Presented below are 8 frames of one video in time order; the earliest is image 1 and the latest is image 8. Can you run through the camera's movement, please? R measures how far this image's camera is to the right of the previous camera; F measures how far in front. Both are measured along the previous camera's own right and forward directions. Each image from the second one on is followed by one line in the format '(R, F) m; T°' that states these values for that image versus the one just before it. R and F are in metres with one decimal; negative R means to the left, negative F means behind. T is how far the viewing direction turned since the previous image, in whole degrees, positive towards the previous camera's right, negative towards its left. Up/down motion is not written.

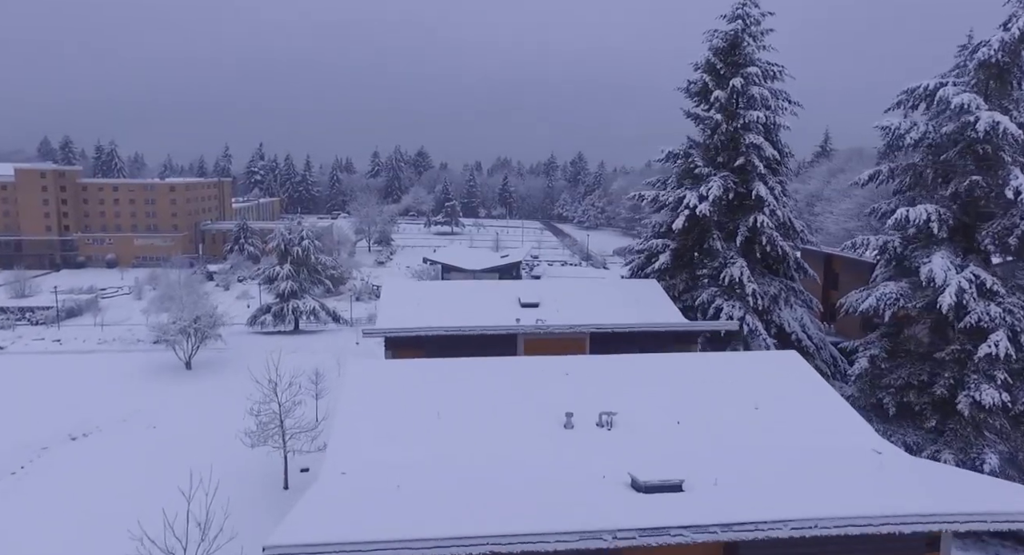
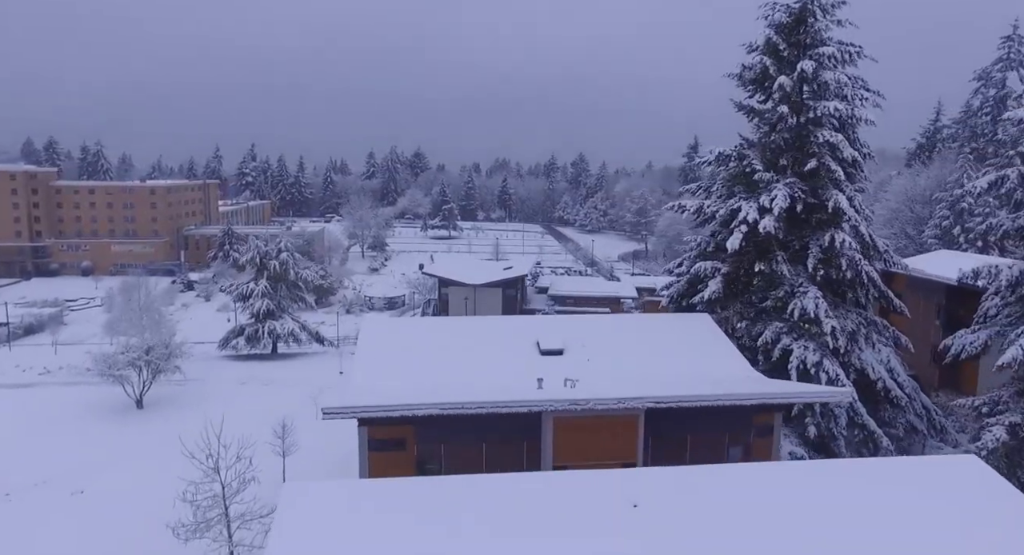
(-0.3, +3.7) m; 0°
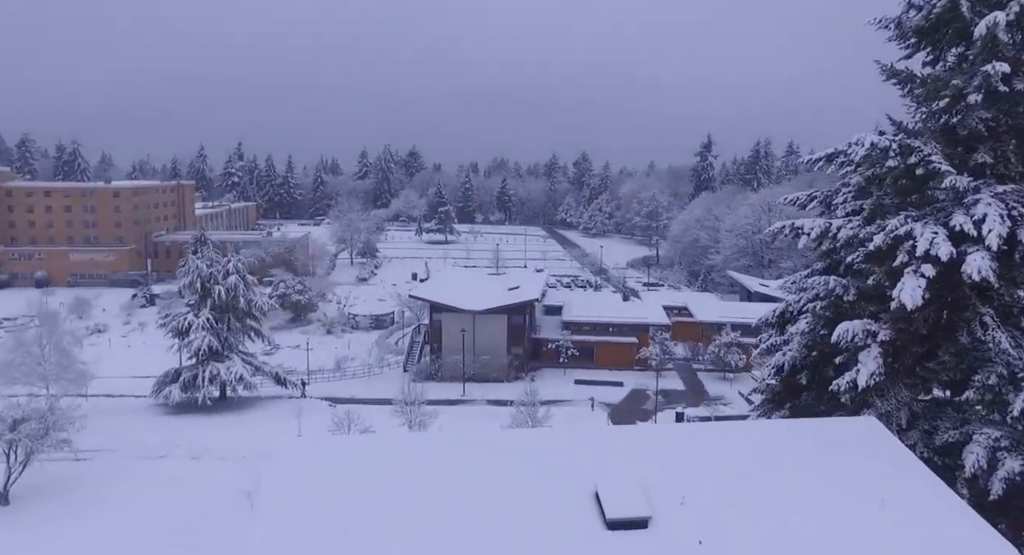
(-0.4, +5.9) m; 0°
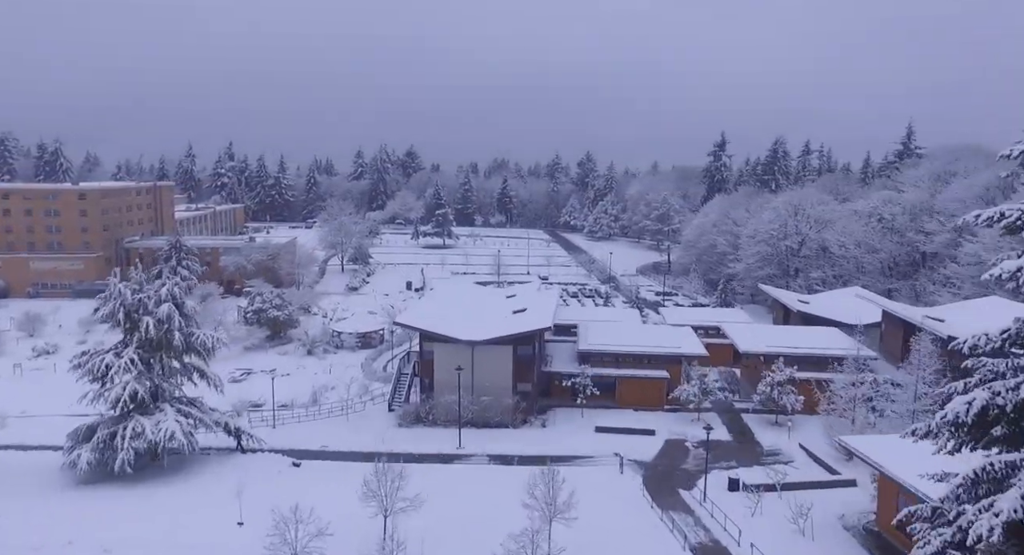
(-0.2, +4.8) m; 0°
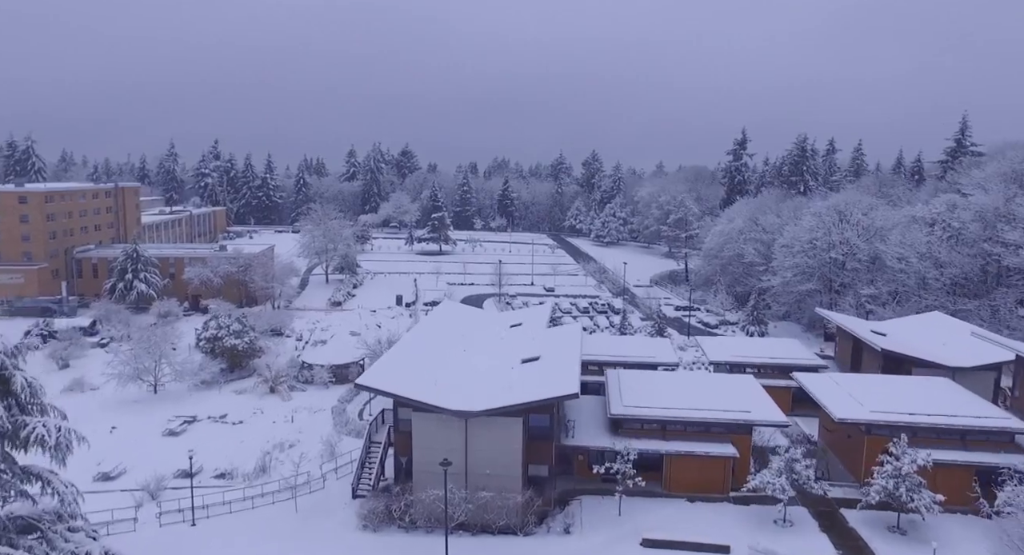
(-0.2, +6.6) m; 0°
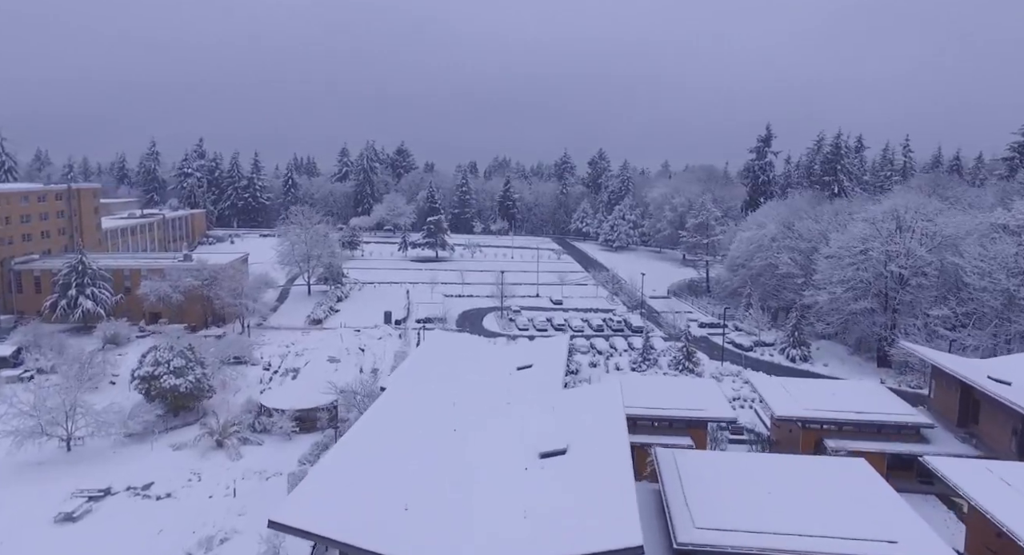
(-0.2, +6.4) m; 0°
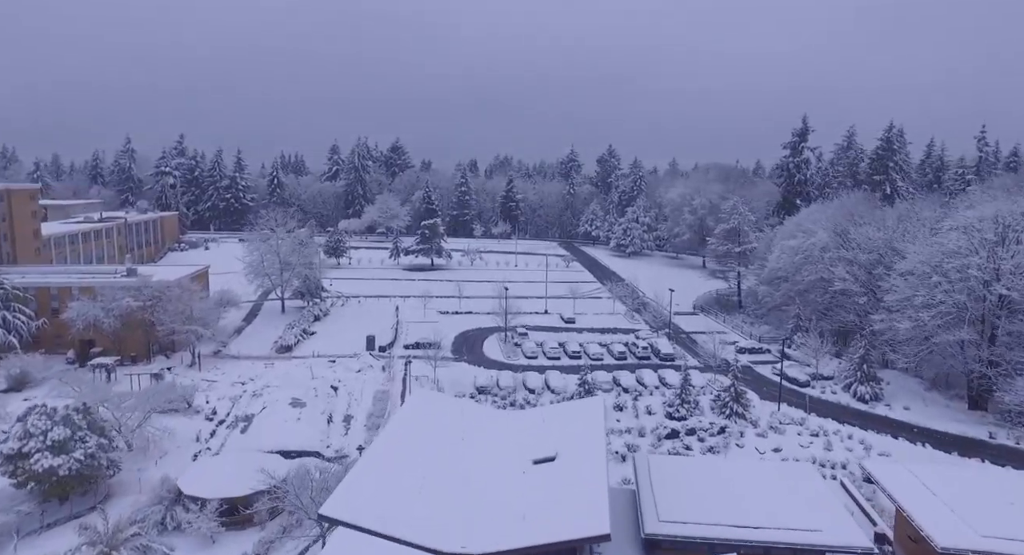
(-0.3, +7.6) m; 0°
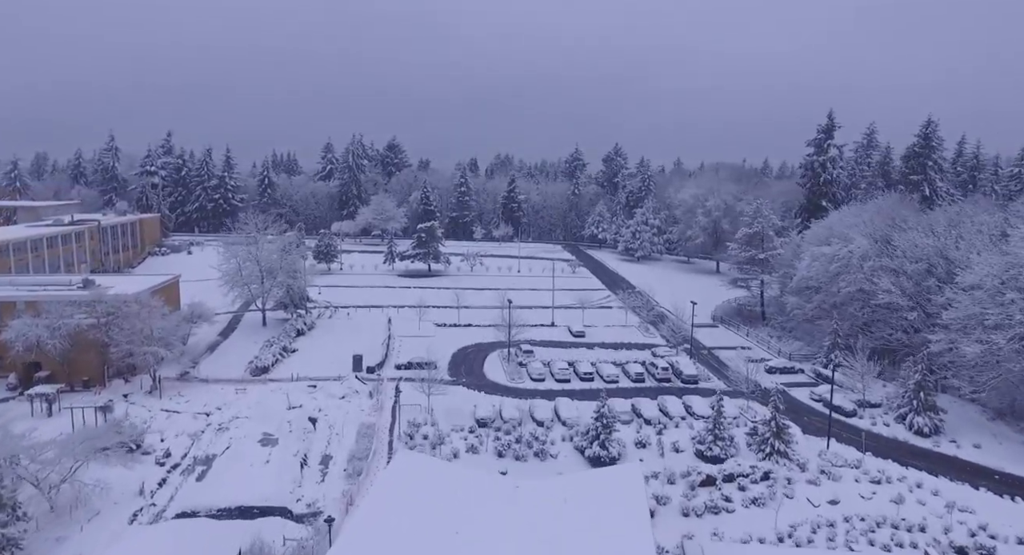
(-0.2, +4.4) m; 0°
